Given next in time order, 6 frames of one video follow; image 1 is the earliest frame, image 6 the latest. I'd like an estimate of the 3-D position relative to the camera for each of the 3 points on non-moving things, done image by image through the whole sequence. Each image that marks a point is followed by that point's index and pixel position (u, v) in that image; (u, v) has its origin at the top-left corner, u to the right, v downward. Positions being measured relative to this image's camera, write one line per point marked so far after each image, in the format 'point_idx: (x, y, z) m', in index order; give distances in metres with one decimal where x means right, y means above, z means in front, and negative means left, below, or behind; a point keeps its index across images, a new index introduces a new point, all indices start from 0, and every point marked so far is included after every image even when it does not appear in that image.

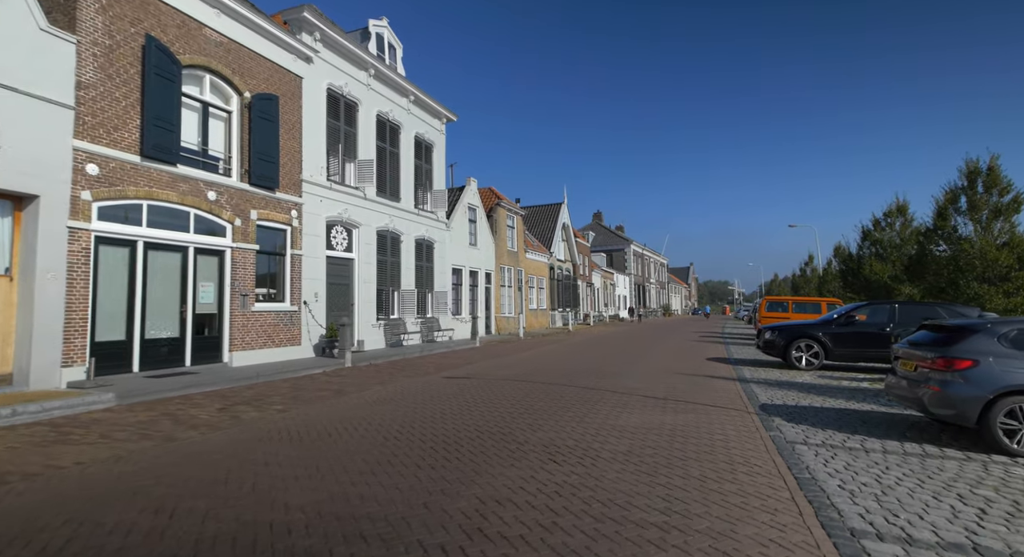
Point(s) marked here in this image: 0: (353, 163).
0: (-4.6, +3.4, +15.2) m
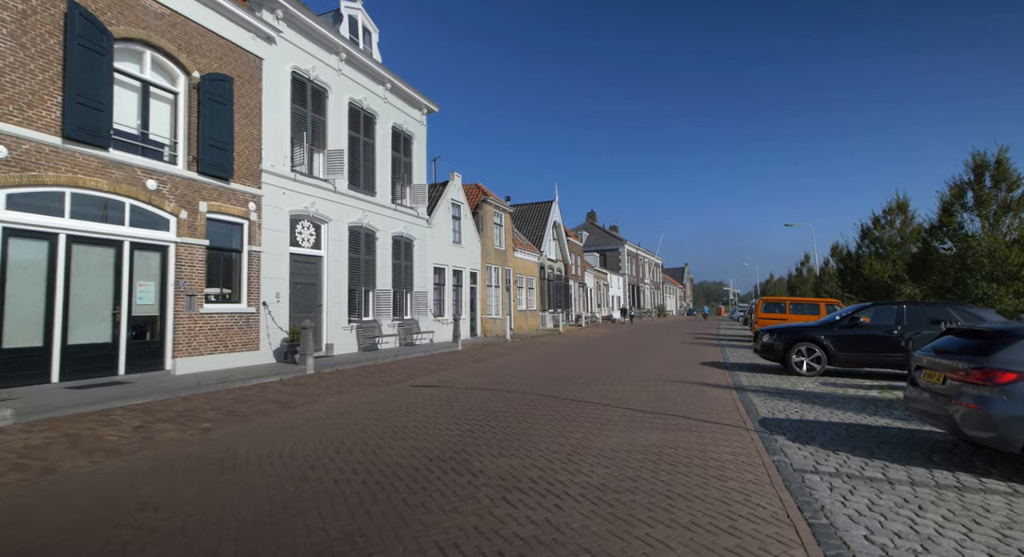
0: (-5.1, +3.4, +14.2) m
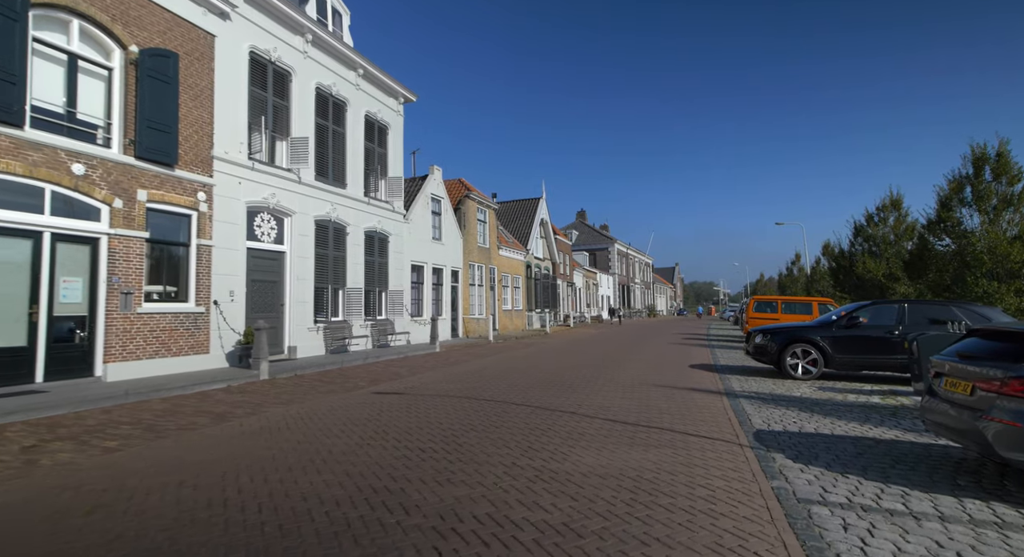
0: (-5.7, +3.5, +13.2) m
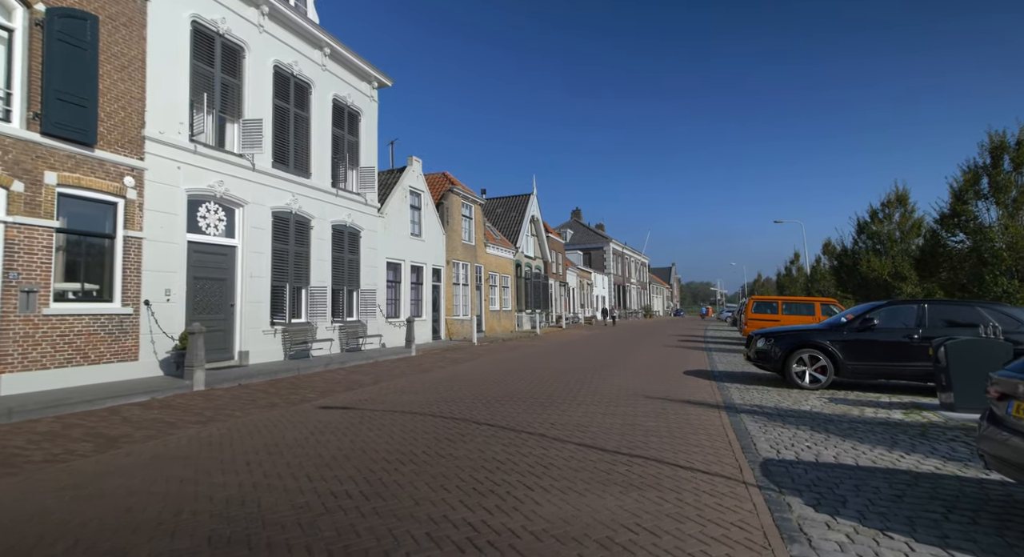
0: (-6.3, +3.5, +11.9) m
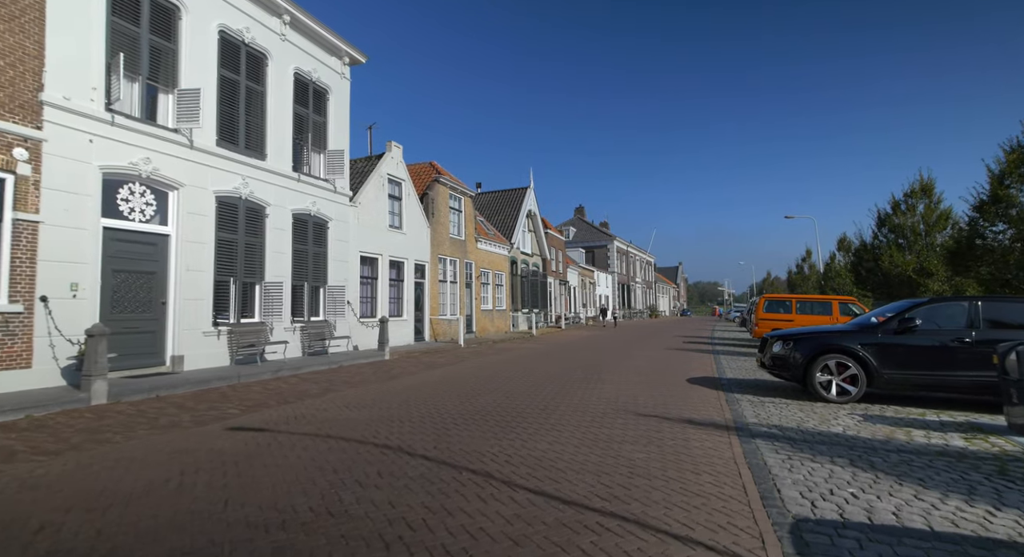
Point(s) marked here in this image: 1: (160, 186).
0: (-6.7, +3.6, +10.4) m
1: (-6.8, +1.8, +10.1) m
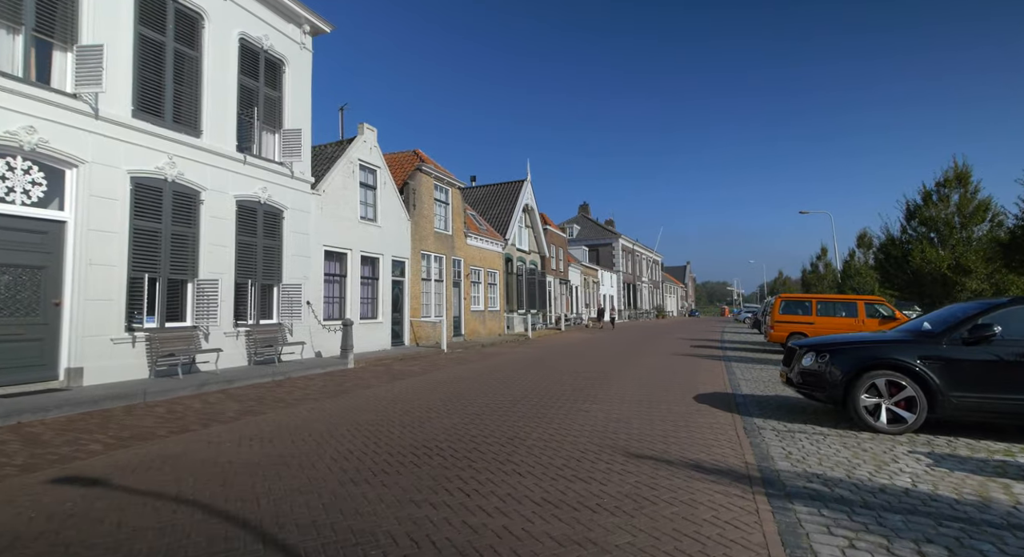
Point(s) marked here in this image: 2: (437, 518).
0: (-7.2, +3.7, +8.6) m
1: (-7.3, +1.8, +8.3) m
2: (-0.6, -1.7, +3.8) m
